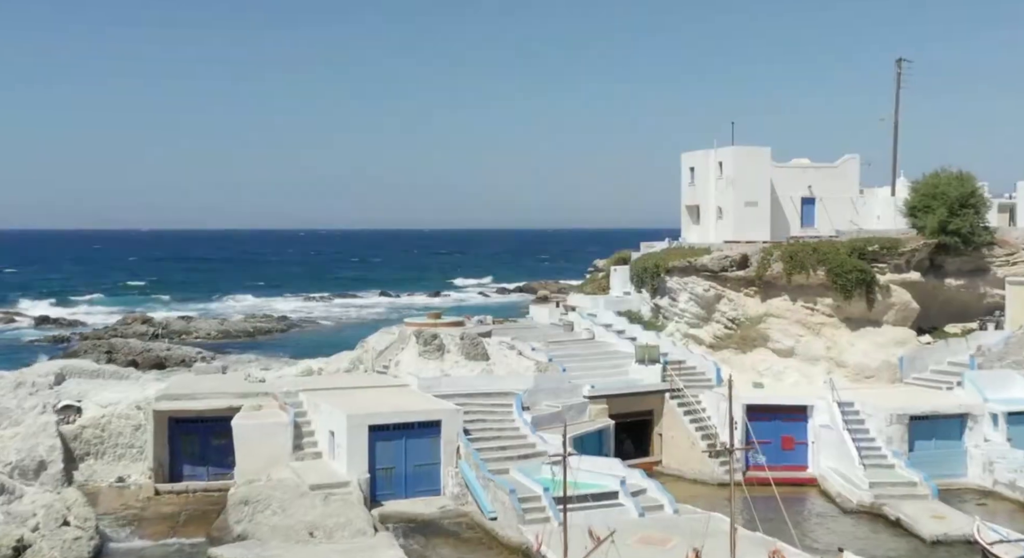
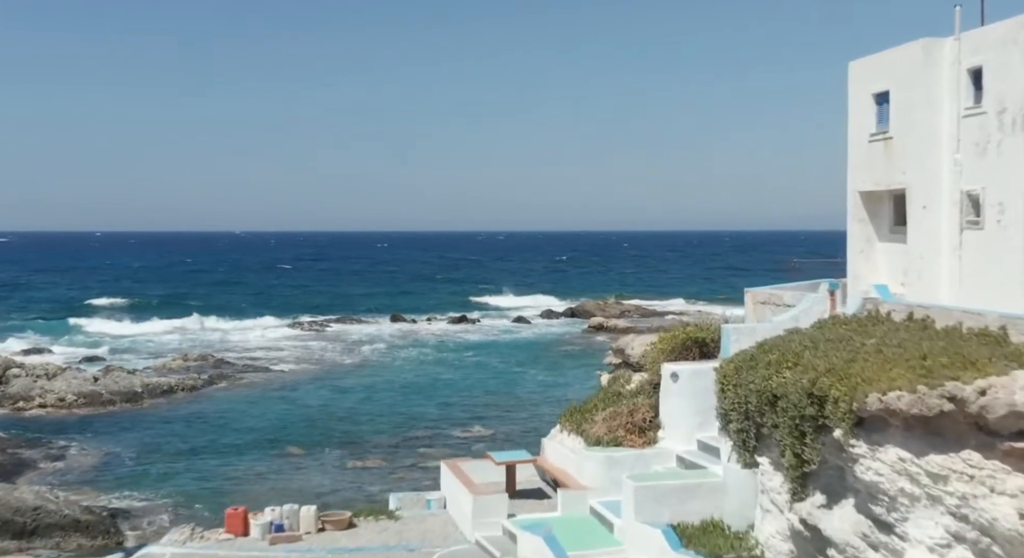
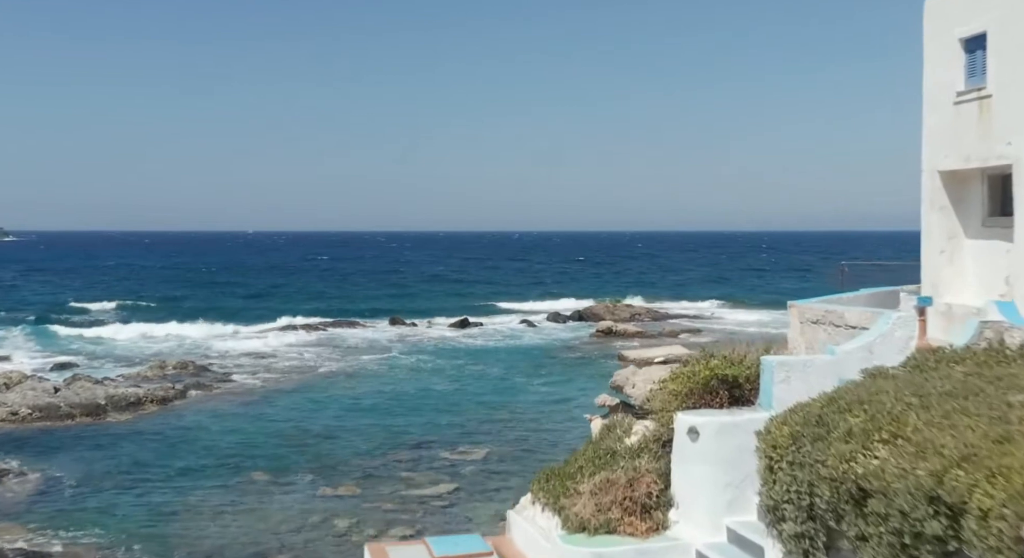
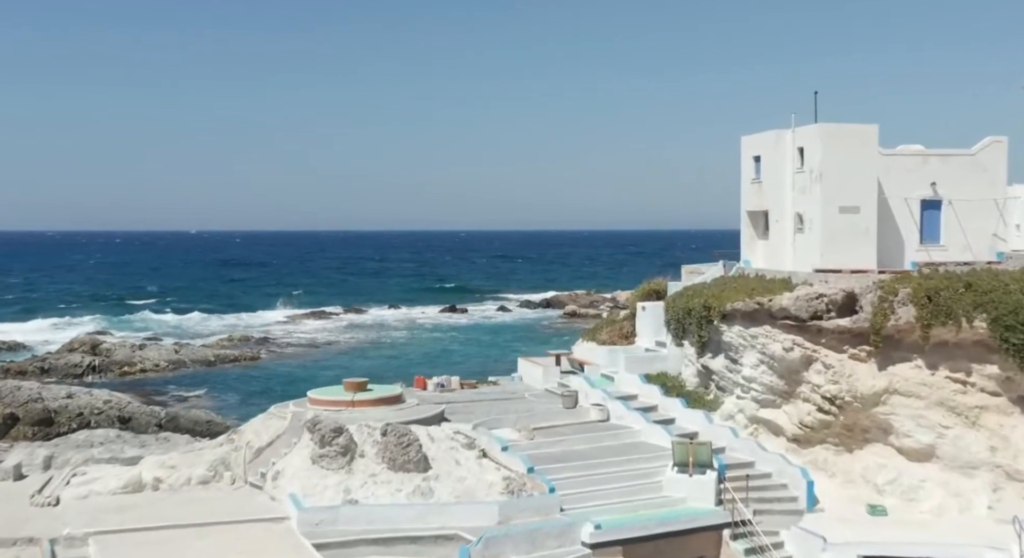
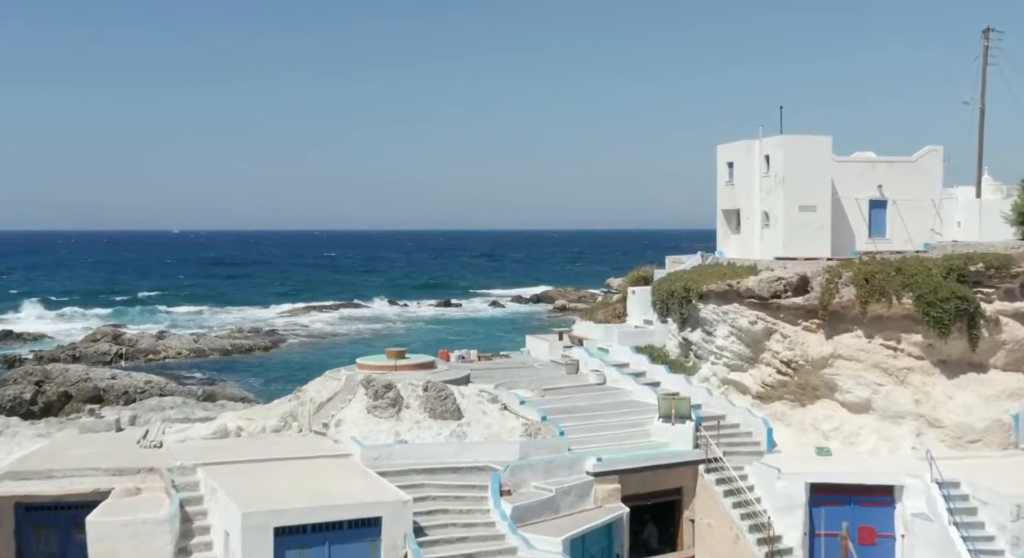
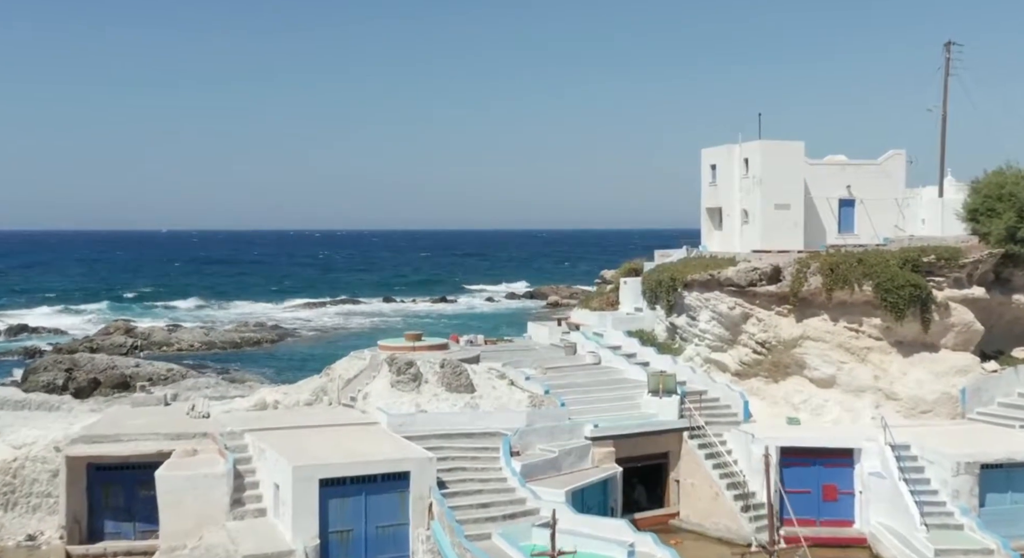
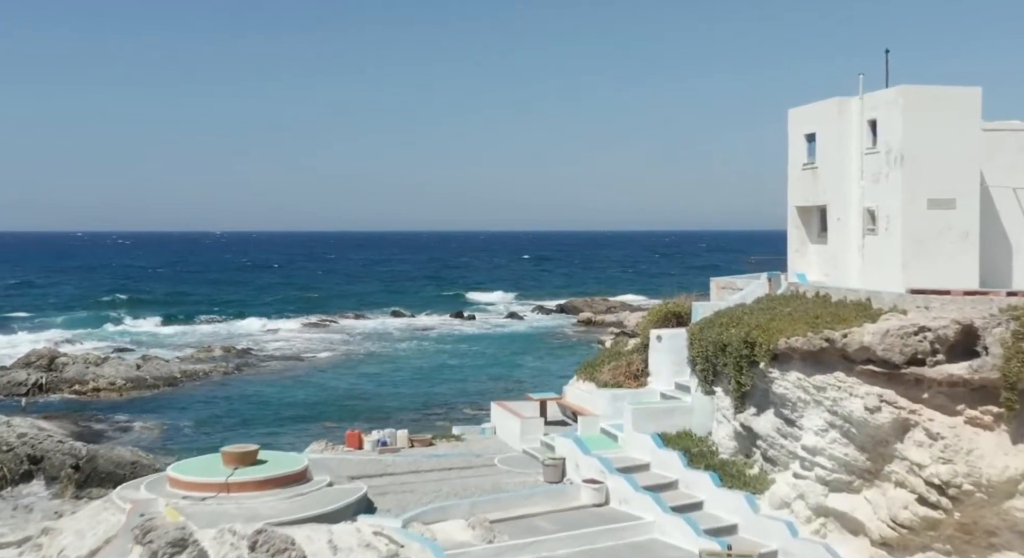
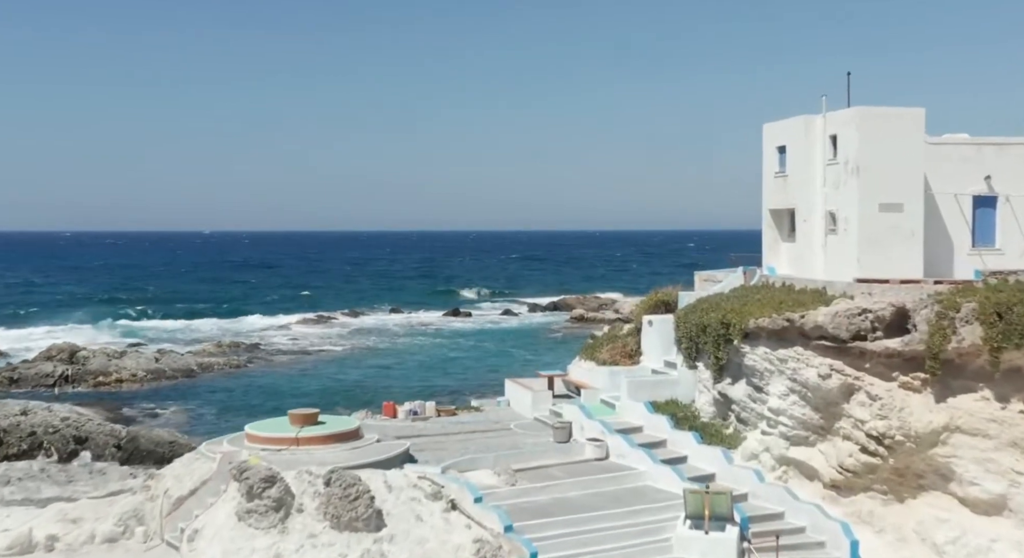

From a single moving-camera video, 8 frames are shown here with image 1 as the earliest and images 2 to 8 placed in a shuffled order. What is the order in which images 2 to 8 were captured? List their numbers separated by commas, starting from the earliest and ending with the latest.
6, 5, 4, 8, 7, 2, 3
